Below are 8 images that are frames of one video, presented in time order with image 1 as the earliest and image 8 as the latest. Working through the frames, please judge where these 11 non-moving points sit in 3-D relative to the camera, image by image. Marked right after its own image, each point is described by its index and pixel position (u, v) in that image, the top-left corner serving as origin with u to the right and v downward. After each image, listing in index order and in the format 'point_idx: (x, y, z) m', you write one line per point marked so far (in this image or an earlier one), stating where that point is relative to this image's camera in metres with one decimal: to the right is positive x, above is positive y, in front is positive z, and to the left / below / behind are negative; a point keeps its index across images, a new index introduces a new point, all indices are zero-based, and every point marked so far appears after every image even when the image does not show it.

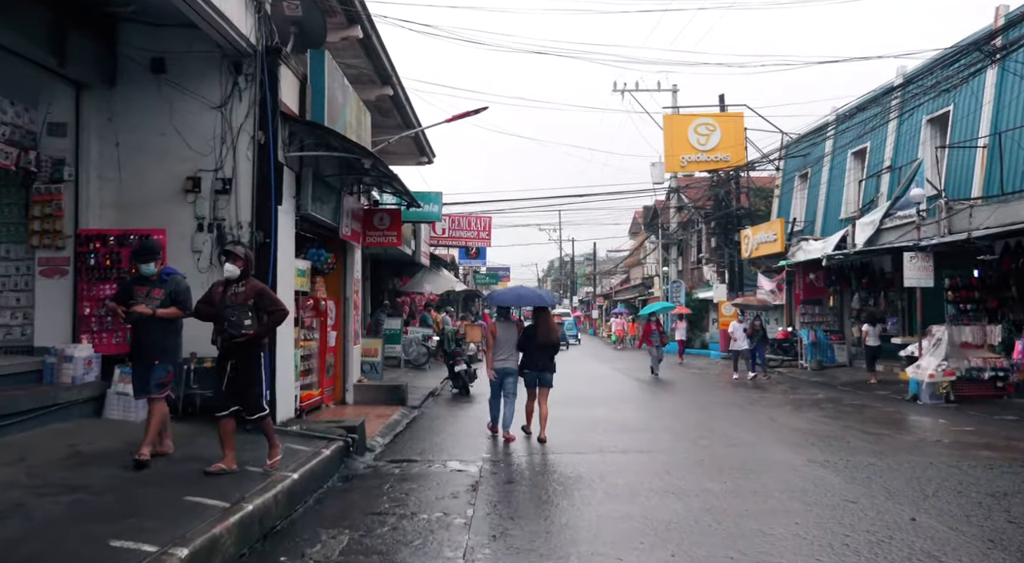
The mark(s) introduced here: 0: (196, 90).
0: (-3.5, +2.1, +8.4) m
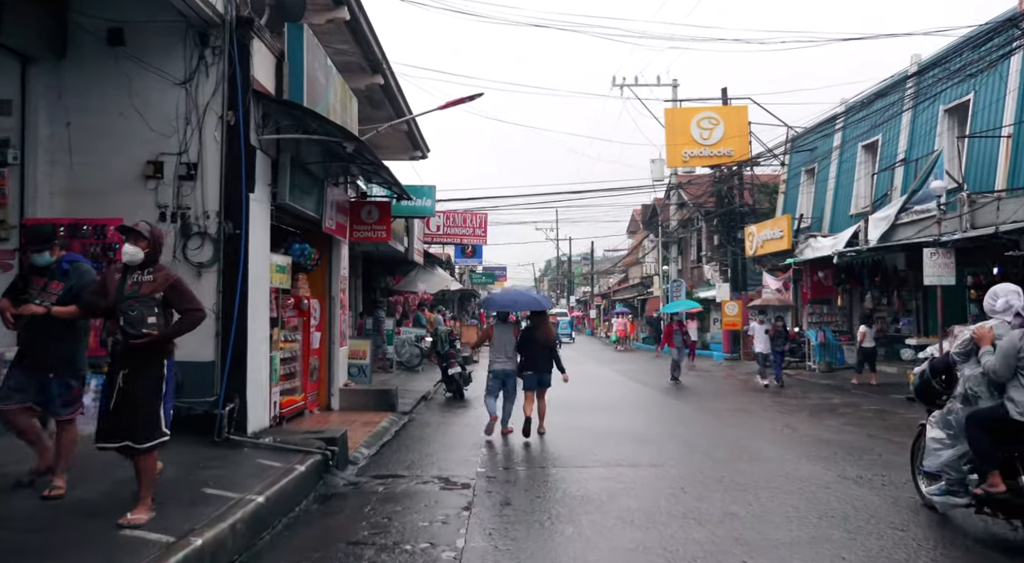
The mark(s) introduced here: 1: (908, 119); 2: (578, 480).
0: (-3.5, +2.1, +7.5) m
1: (+9.2, +3.8, +17.8) m
2: (+0.6, -1.9, +7.3) m
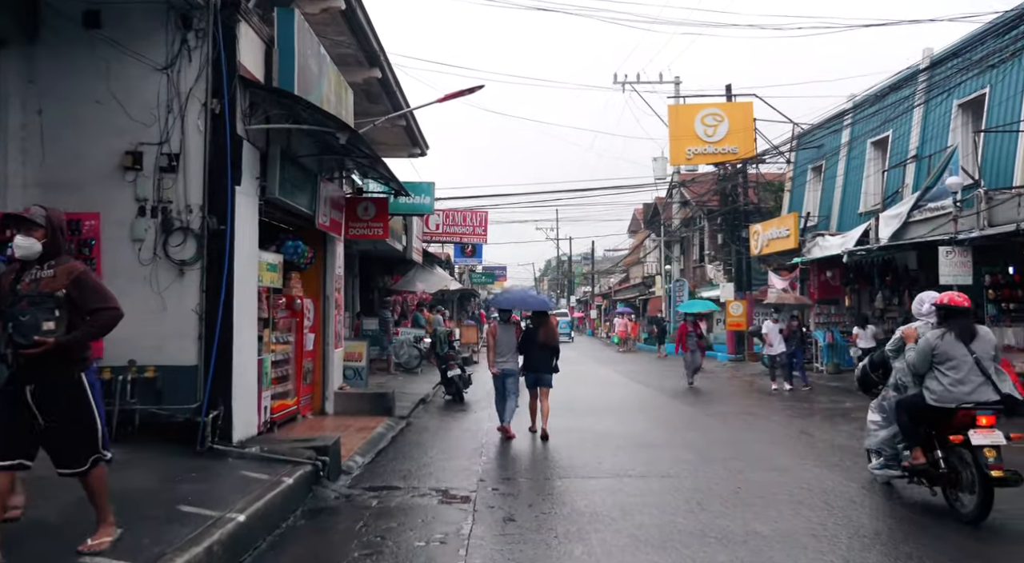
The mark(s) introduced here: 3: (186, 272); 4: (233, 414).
0: (-3.5, +2.1, +7.0) m
1: (+9.3, +3.8, +17.3) m
2: (+0.7, -1.9, +6.9) m
3: (-3.0, +0.1, +7.0) m
4: (-2.6, -1.2, +7.2) m
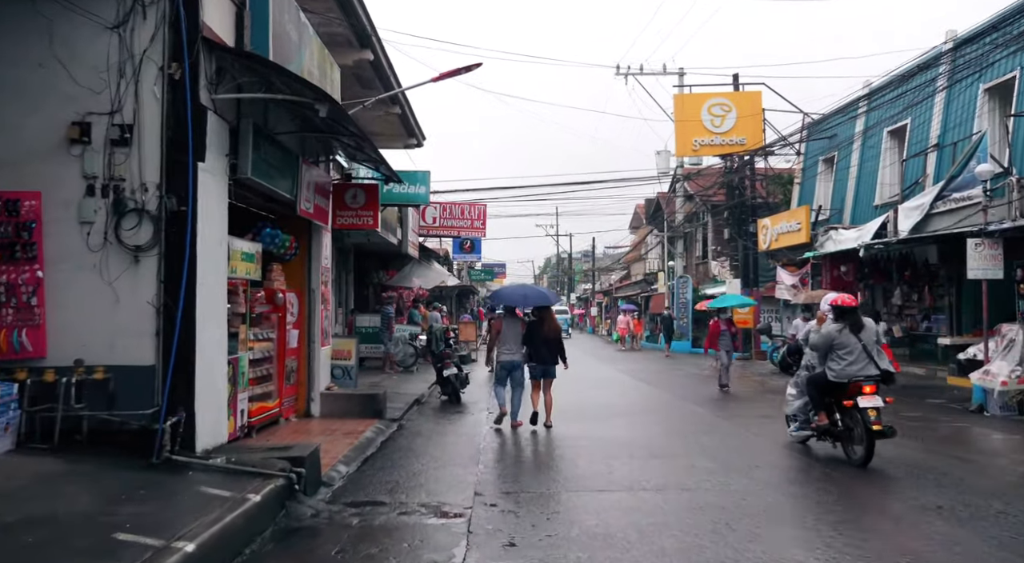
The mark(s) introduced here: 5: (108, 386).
0: (-3.4, +2.2, +6.2) m
1: (+9.3, +3.9, +16.5) m
2: (+0.7, -1.8, +6.0) m
3: (-3.0, +0.2, +6.2) m
4: (-2.6, -1.1, +6.3) m
5: (-3.2, -0.8, +6.1) m
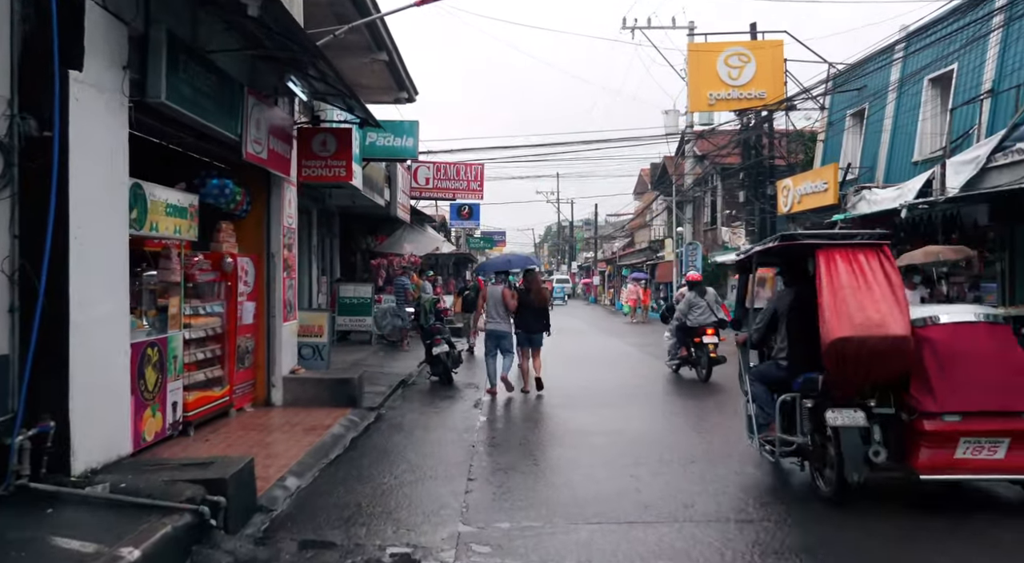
0: (-3.5, +2.5, +4.3) m
1: (+9.2, +4.6, +14.5) m
2: (+0.7, -1.5, +4.3) m
3: (-3.0, +0.4, +4.4) m
4: (-2.6, -0.9, +4.6) m
5: (-3.2, -0.6, +4.3) m
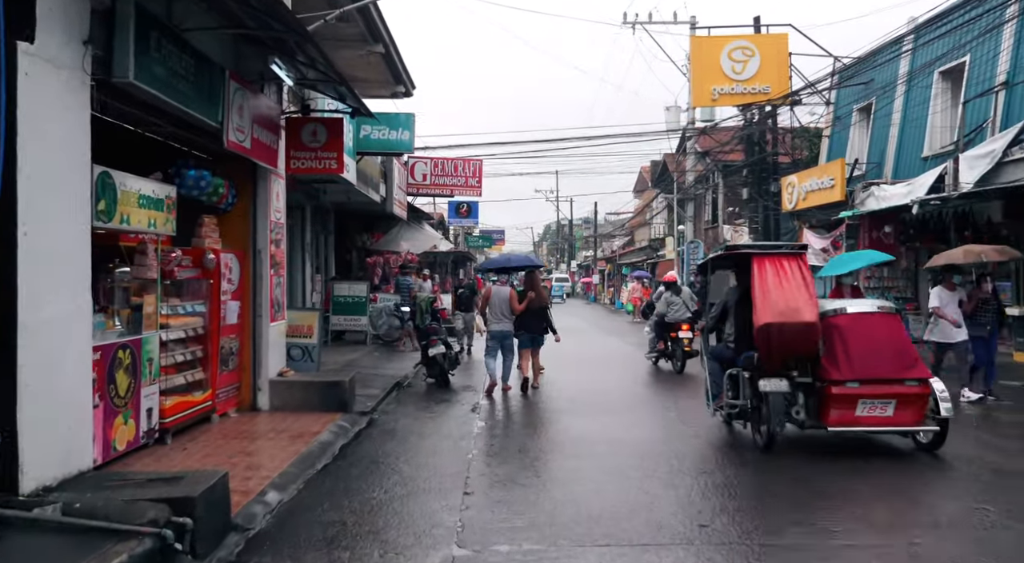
0: (-3.5, +2.5, +3.8) m
1: (+9.2, +4.6, +14.0) m
2: (+0.7, -1.5, +3.8) m
3: (-3.0, +0.5, +3.9) m
4: (-2.6, -0.9, +4.1) m
5: (-3.2, -0.6, +3.8) m
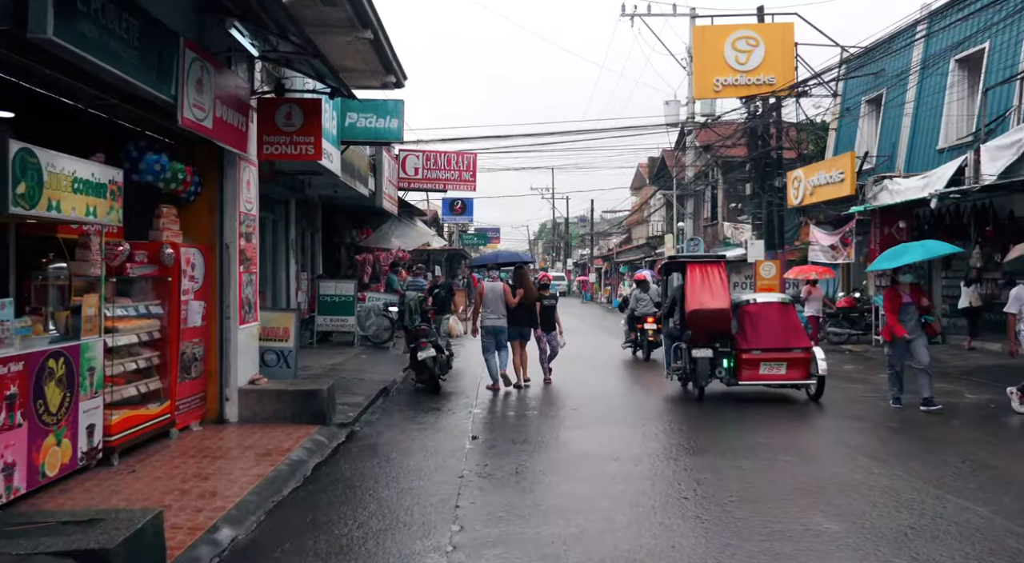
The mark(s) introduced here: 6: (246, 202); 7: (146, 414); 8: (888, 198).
0: (-3.5, +2.5, +3.0) m
1: (+9.1, +4.7, +13.2) m
2: (+0.7, -1.5, +3.0) m
3: (-3.0, +0.5, +3.0) m
4: (-2.6, -0.9, +3.2) m
5: (-3.2, -0.5, +3.0) m
6: (-2.8, +0.8, +8.0) m
7: (-3.1, -1.1, +6.5) m
8: (+7.6, +1.7, +15.4) m
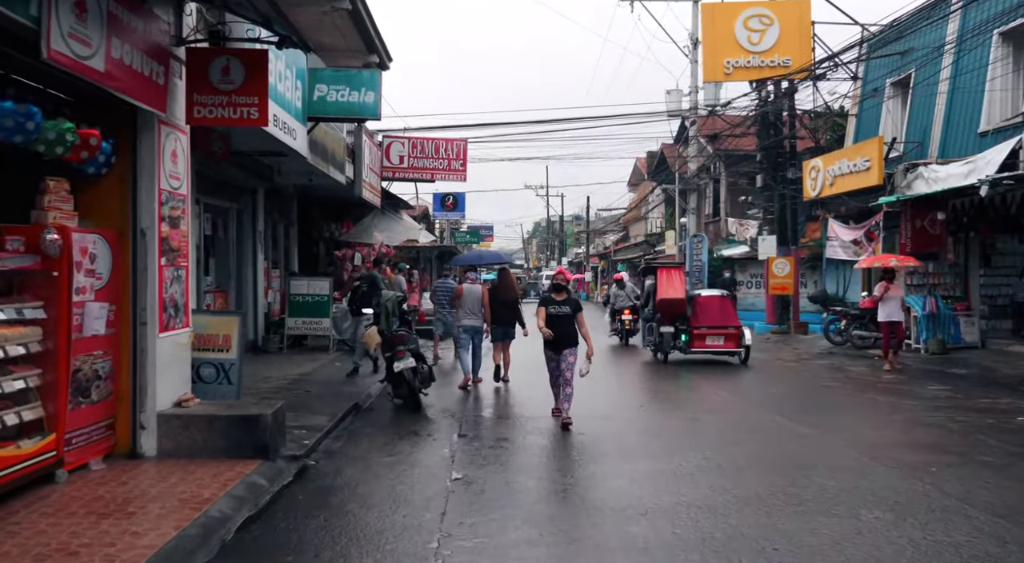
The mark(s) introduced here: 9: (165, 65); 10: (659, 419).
0: (-3.5, +2.6, +1.3) m
1: (+9.1, +4.7, +11.7) m
2: (+0.6, -1.5, +1.3) m
3: (-3.0, +0.5, +1.3) m
4: (-2.6, -0.8, +1.6) m
5: (-3.2, -0.5, +1.3) m
6: (-2.9, +0.8, +6.3) m
7: (-3.2, -1.1, +4.9) m
8: (+7.5, +1.7, +13.8) m
9: (-2.8, +1.7, +6.1) m
10: (+1.7, -1.5, +8.4) m
